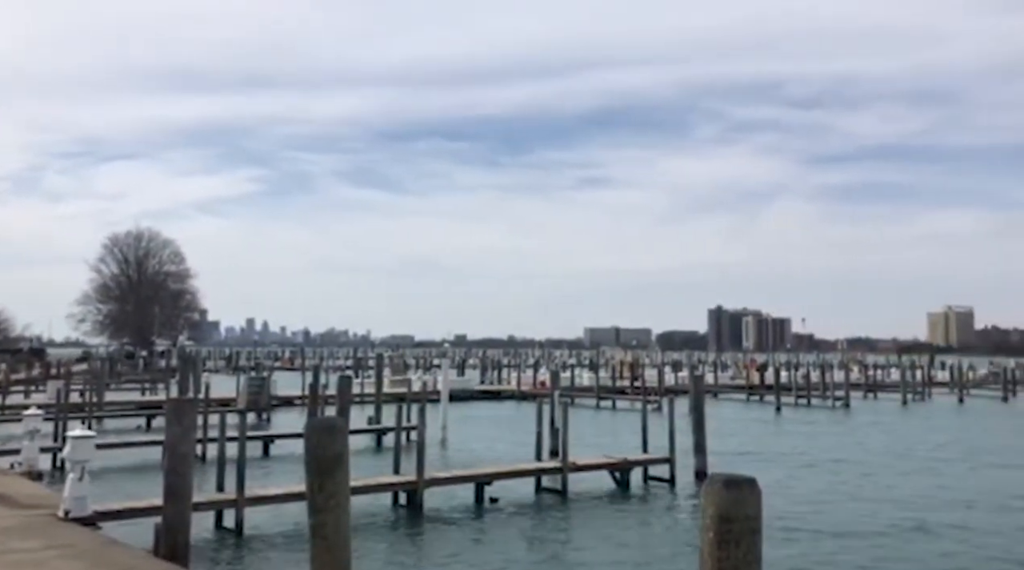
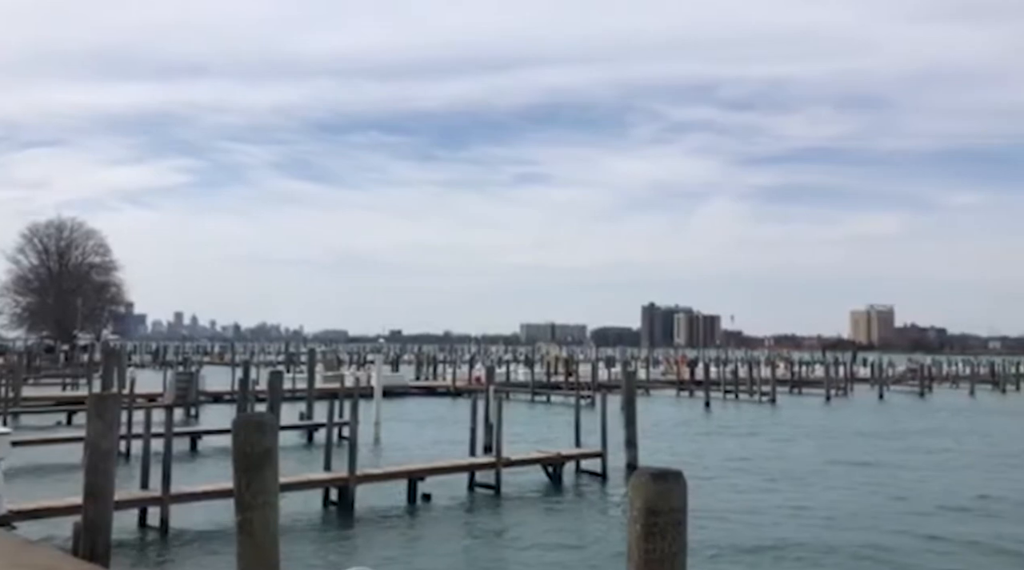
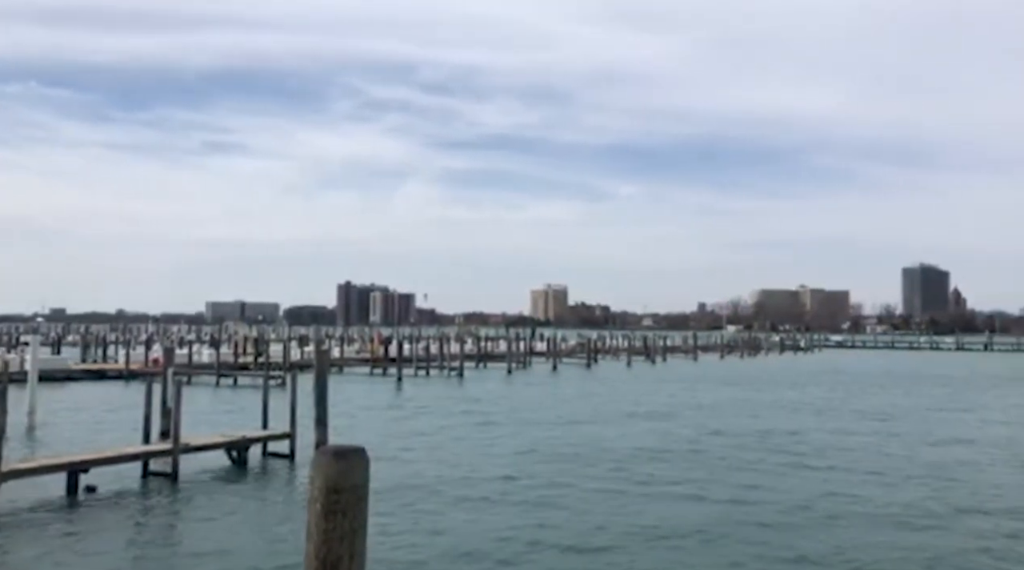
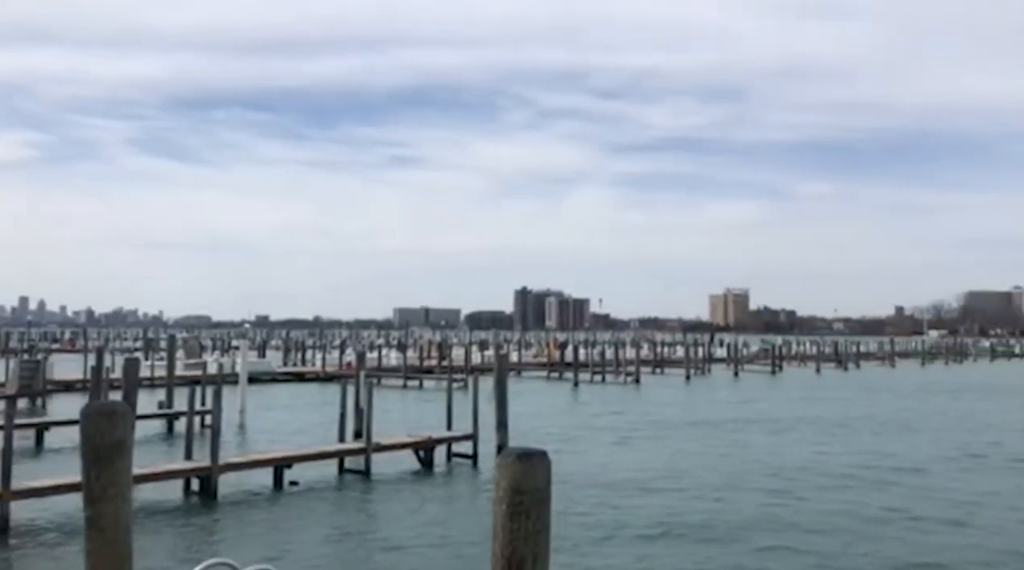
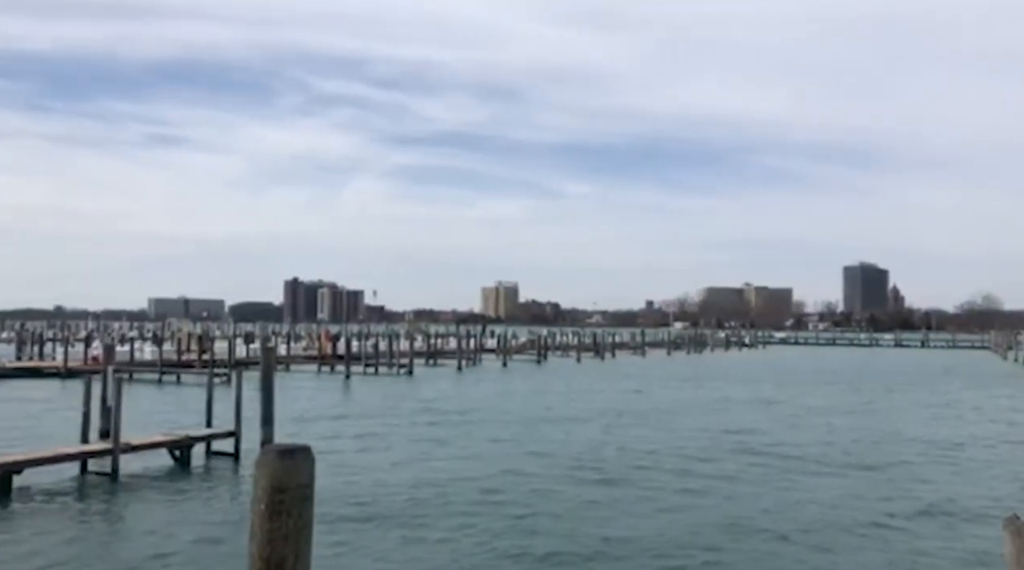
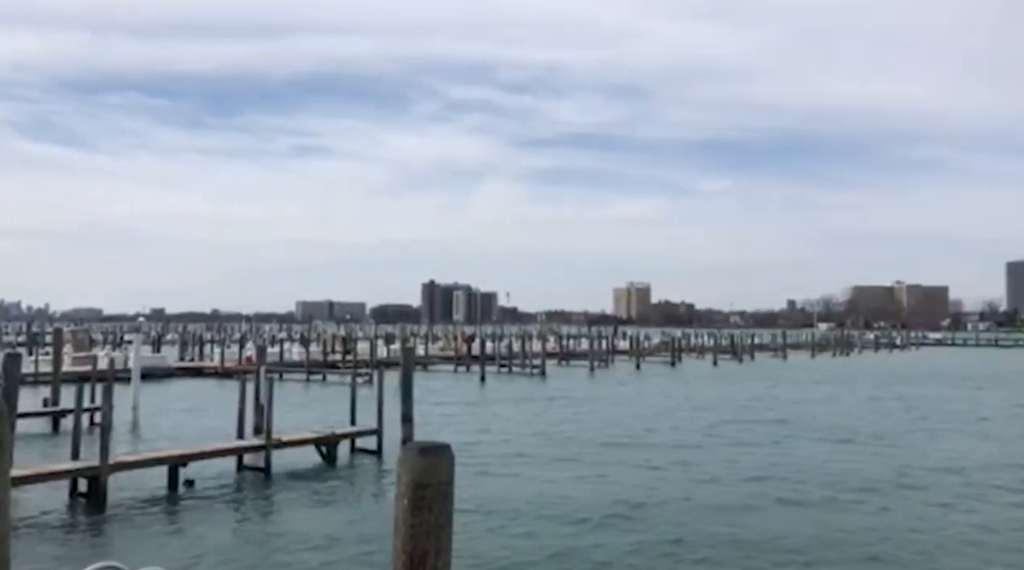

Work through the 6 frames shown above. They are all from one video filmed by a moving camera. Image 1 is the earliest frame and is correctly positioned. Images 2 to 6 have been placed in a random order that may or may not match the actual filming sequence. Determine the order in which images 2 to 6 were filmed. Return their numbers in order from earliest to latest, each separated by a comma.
2, 4, 6, 3, 5
